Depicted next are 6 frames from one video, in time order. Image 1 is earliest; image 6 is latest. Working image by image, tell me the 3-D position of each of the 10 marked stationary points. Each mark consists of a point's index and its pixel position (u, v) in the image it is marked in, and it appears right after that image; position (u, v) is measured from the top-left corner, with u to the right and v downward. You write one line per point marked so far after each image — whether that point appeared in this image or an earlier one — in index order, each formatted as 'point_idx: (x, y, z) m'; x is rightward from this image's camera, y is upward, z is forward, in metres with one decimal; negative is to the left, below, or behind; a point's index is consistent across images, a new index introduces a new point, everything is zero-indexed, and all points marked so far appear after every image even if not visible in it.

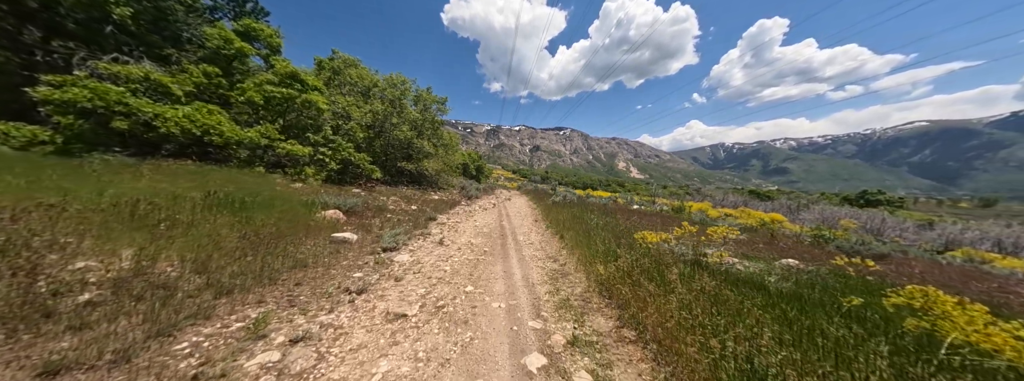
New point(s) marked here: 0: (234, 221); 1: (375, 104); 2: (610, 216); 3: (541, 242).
0: (-7.1, -0.8, +6.2) m
1: (-10.9, +6.9, +19.4) m
2: (+5.0, -1.3, +12.2) m
3: (+1.0, -1.9, +8.6) m
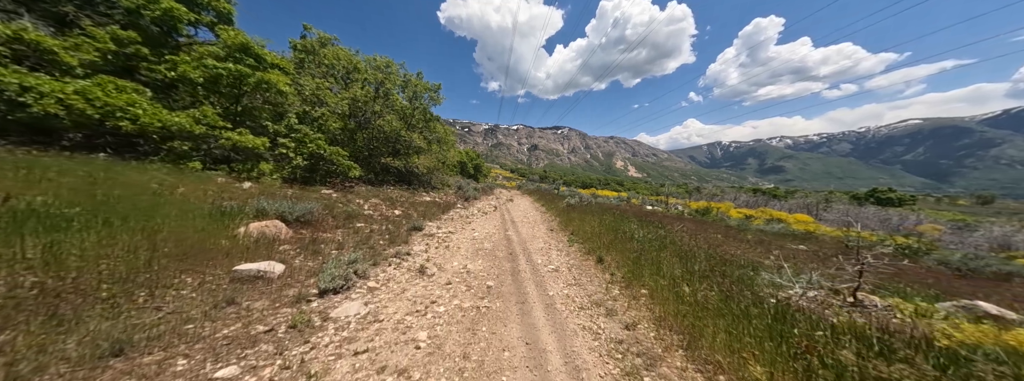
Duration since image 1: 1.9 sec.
0: (-6.7, -0.9, +3.3) m
1: (-10.6, +6.8, +16.5) m
2: (+5.3, -1.3, +9.4) m
3: (+1.4, -1.9, +5.8) m
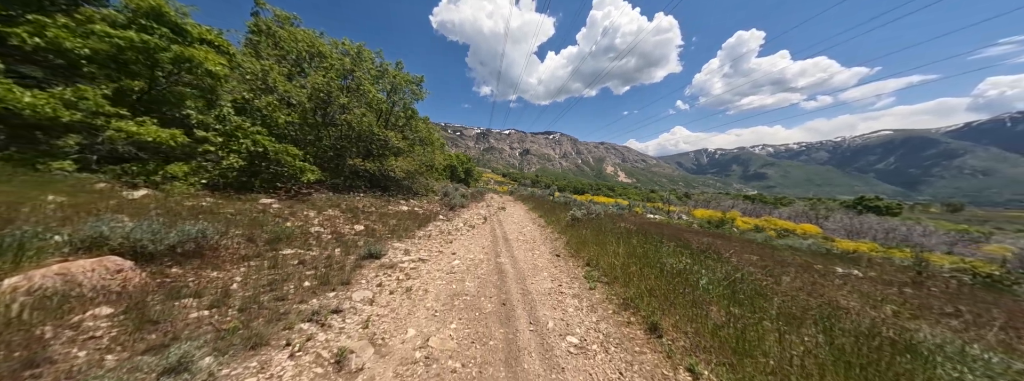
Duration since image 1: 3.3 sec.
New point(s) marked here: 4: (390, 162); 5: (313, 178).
0: (-6.7, -1.1, +0.6) m
1: (-11.0, +6.4, +13.7) m
2: (+5.1, -1.7, +7.0) m
3: (+1.3, -2.2, +3.3) m
4: (-8.4, +2.0, +16.9) m
5: (-10.2, +0.6, +12.5) m
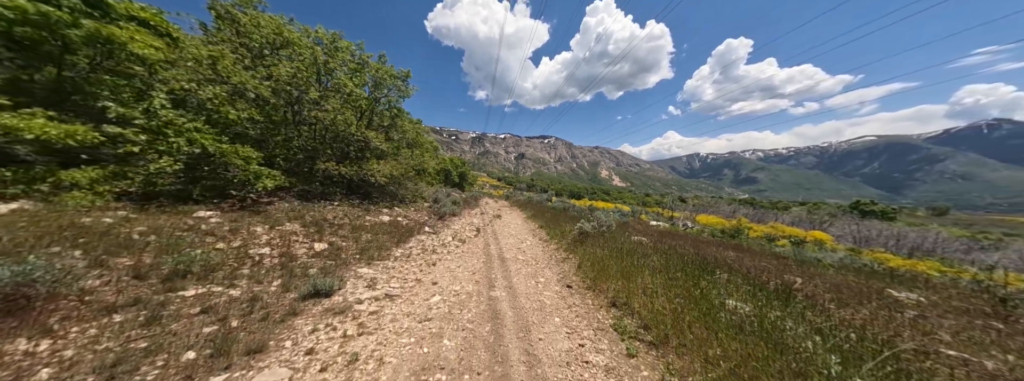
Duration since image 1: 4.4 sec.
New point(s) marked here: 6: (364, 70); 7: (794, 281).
0: (-6.6, -1.3, -1.3) m
1: (-11.2, +6.0, +11.9) m
2: (+5.1, -2.0, +5.4) m
3: (+1.4, -2.4, +1.6) m
4: (-8.6, +1.5, +15.0) m
5: (-10.3, +0.2, +10.6) m
6: (-9.4, +7.8, +15.7) m
7: (+7.4, -2.4, +6.4) m
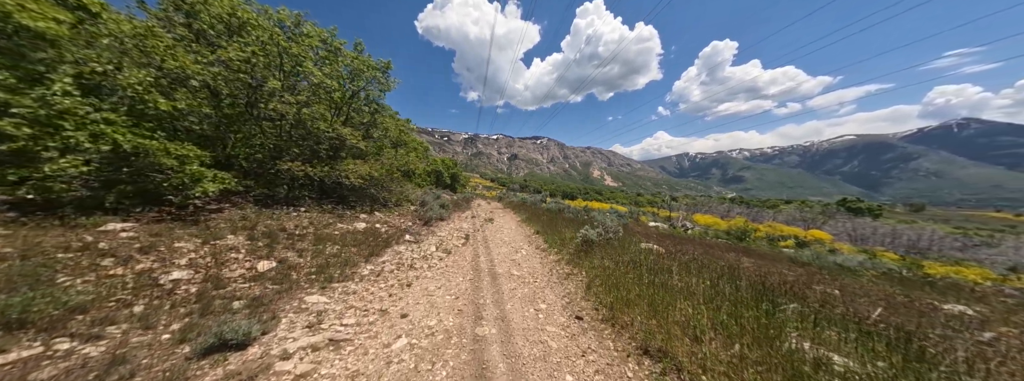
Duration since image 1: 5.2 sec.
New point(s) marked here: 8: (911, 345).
0: (-6.5, -1.4, -2.9) m
1: (-11.5, +5.8, +10.2) m
2: (+5.0, -2.0, +4.1) m
3: (+1.3, -2.5, +0.2) m
4: (-9.0, +1.3, +13.3) m
5: (-10.6, +0.1, +8.9) m
6: (-9.9, +7.6, +14.0) m
7: (+7.3, -2.4, +5.2) m
8: (+6.0, -2.2, +3.7) m
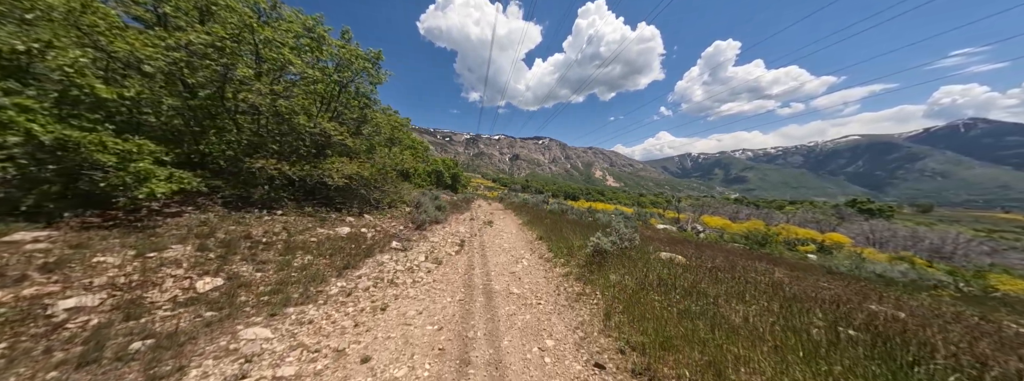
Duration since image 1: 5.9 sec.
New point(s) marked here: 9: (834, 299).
0: (-6.6, -1.4, -4.1) m
1: (-11.5, +5.8, +9.0) m
2: (+4.9, -2.0, +2.9) m
3: (+1.3, -2.5, -1.0) m
4: (-9.0, +1.3, +12.2) m
5: (-10.6, 0.0, +7.7) m
6: (-9.9, +7.5, +12.9) m
7: (+7.2, -2.4, +4.0) m
8: (+5.9, -2.3, +2.5) m
9: (+7.9, -2.5, +6.1) m
